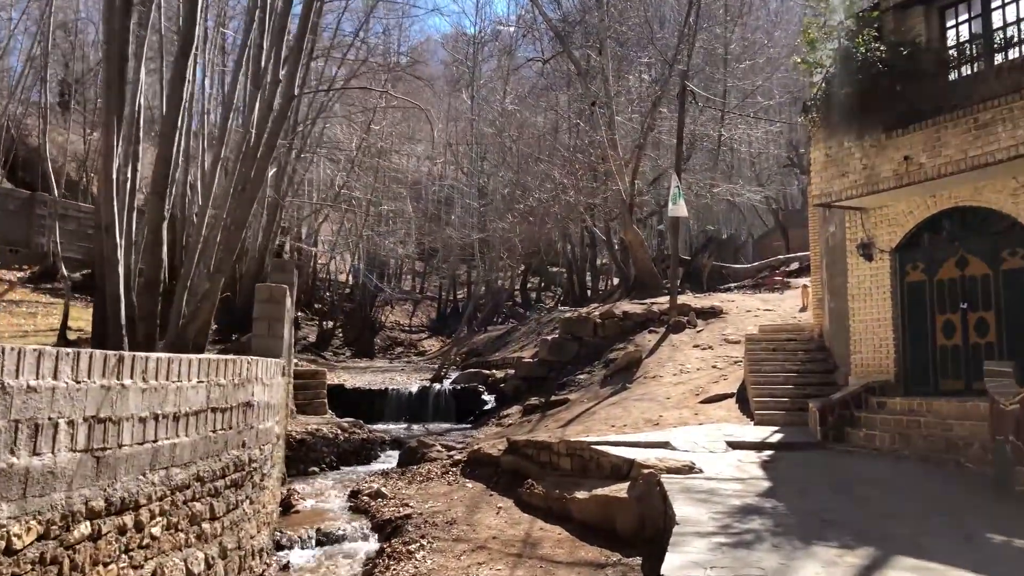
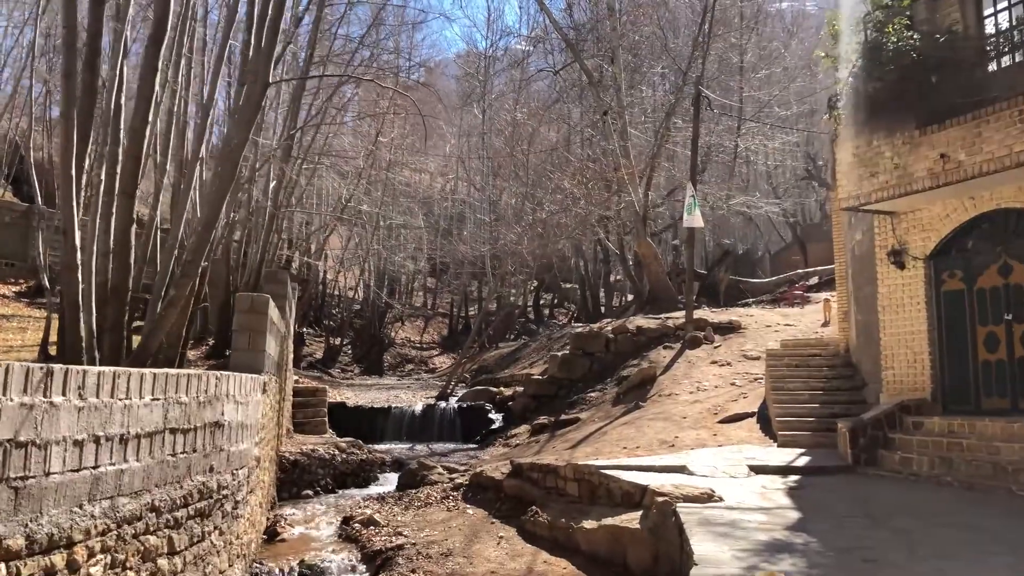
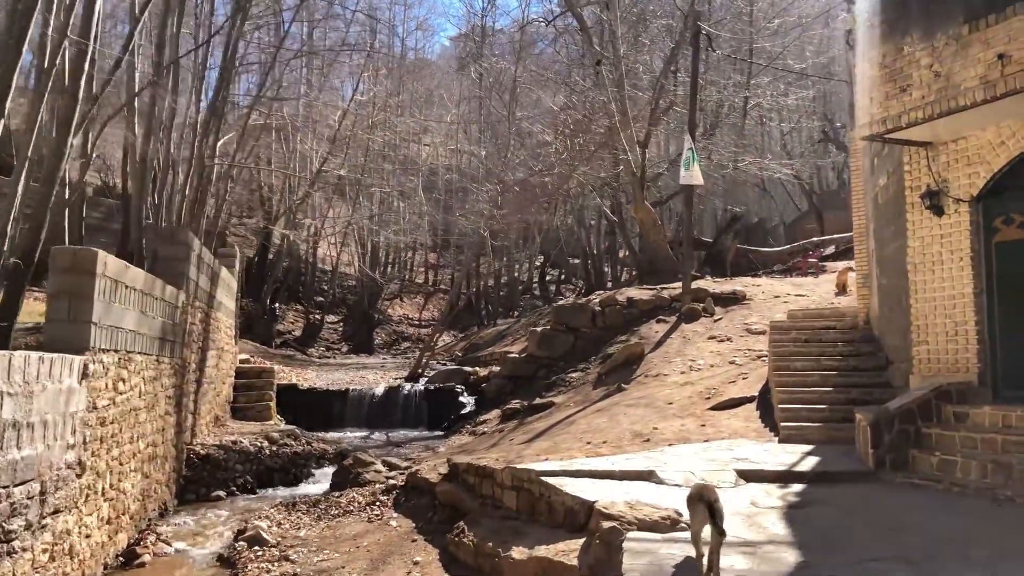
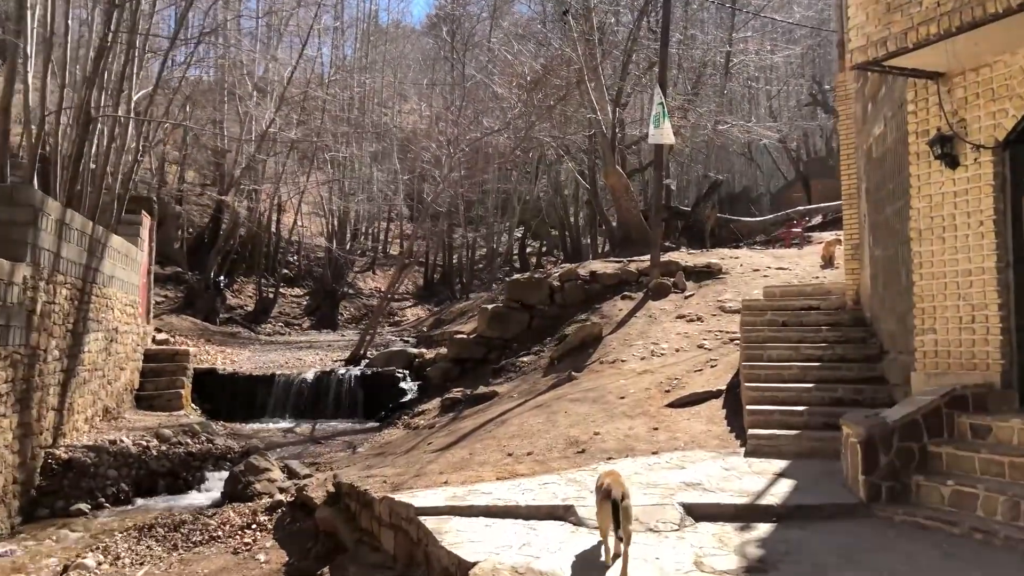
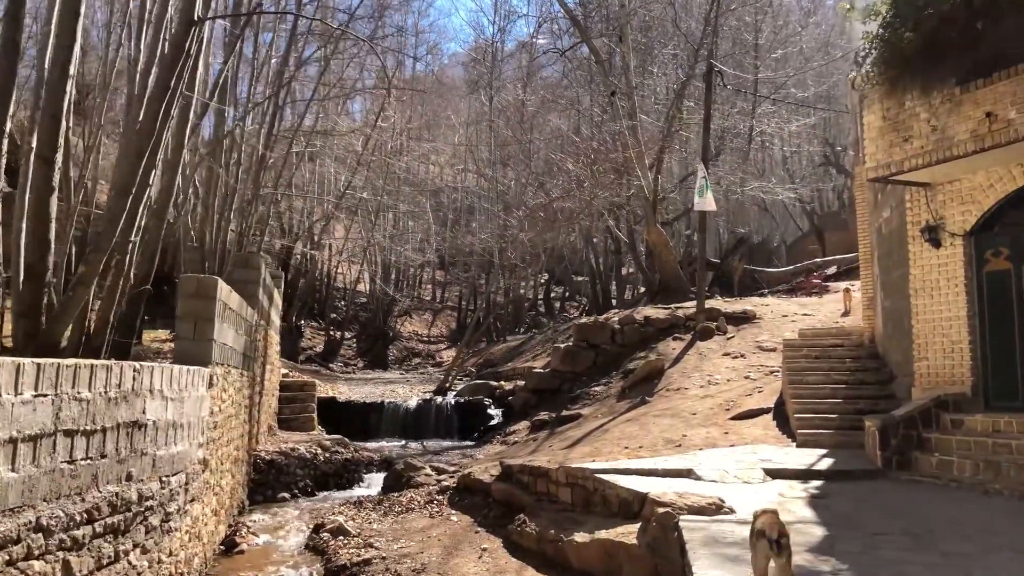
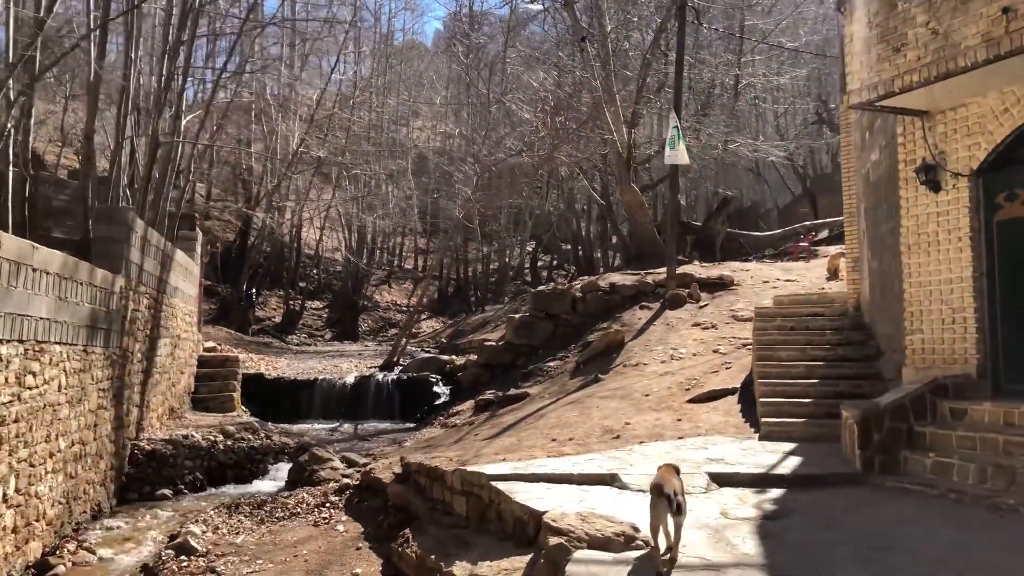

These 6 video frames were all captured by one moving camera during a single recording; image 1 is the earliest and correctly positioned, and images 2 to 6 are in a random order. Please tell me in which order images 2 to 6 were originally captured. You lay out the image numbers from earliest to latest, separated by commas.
2, 5, 3, 6, 4
